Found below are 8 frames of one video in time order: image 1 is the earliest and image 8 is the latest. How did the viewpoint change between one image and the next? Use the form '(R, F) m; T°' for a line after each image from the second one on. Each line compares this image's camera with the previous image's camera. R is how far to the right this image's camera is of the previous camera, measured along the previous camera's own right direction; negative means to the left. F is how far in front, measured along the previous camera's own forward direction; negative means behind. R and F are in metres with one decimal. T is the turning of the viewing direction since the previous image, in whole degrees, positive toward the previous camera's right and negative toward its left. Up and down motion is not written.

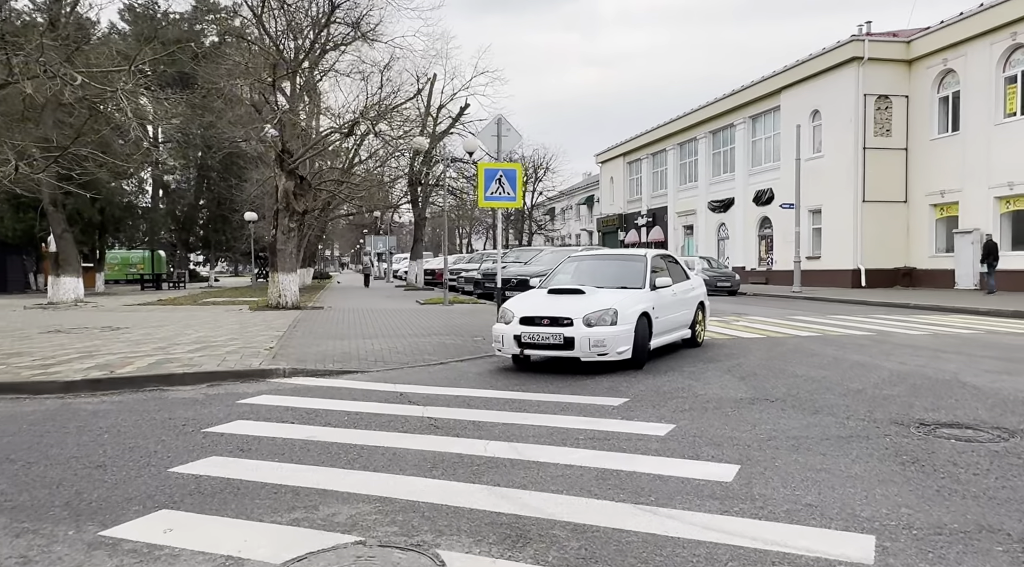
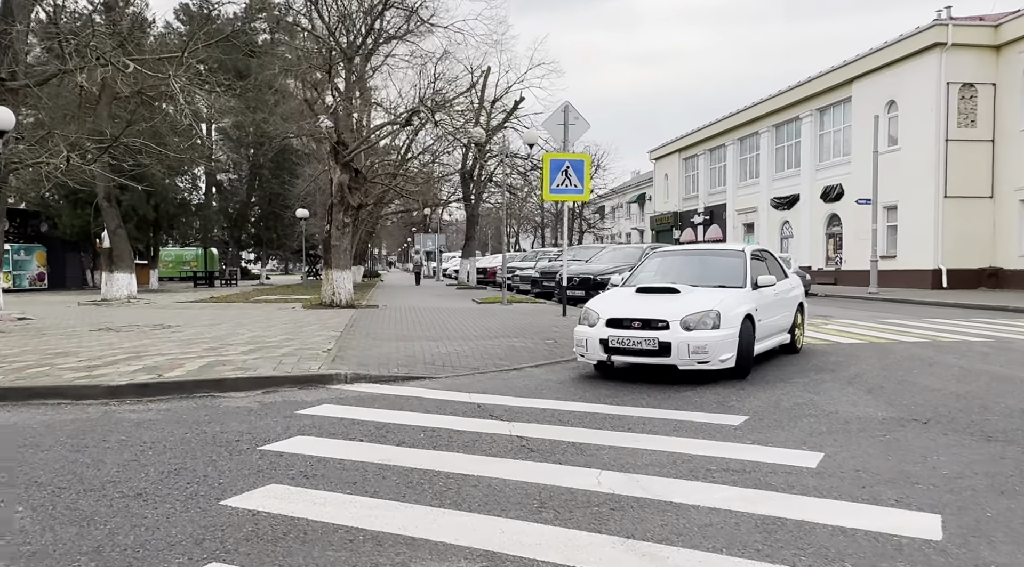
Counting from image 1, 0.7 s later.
(-0.5, +1.0) m; -3°
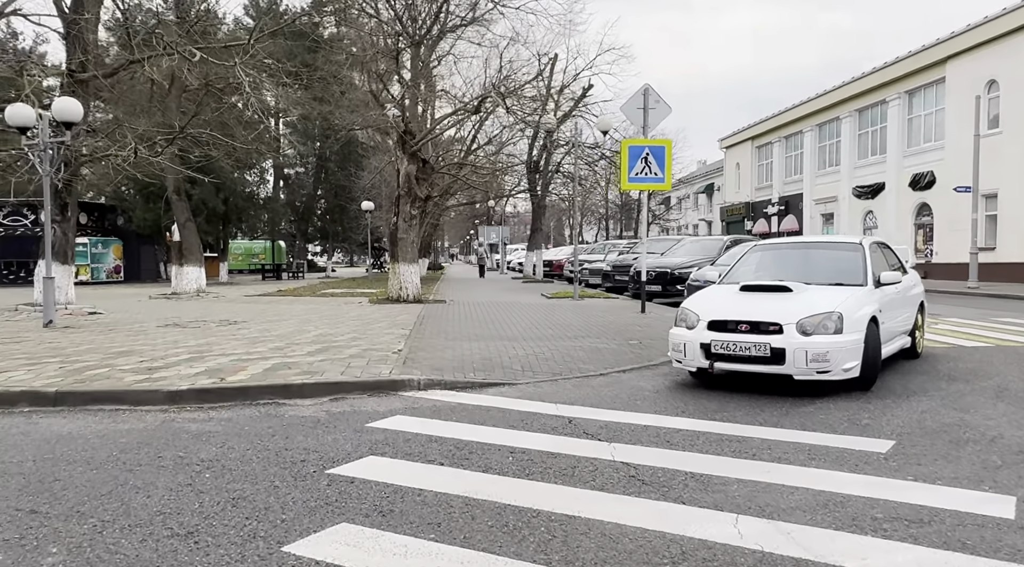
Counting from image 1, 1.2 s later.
(-0.3, +0.8) m; -5°
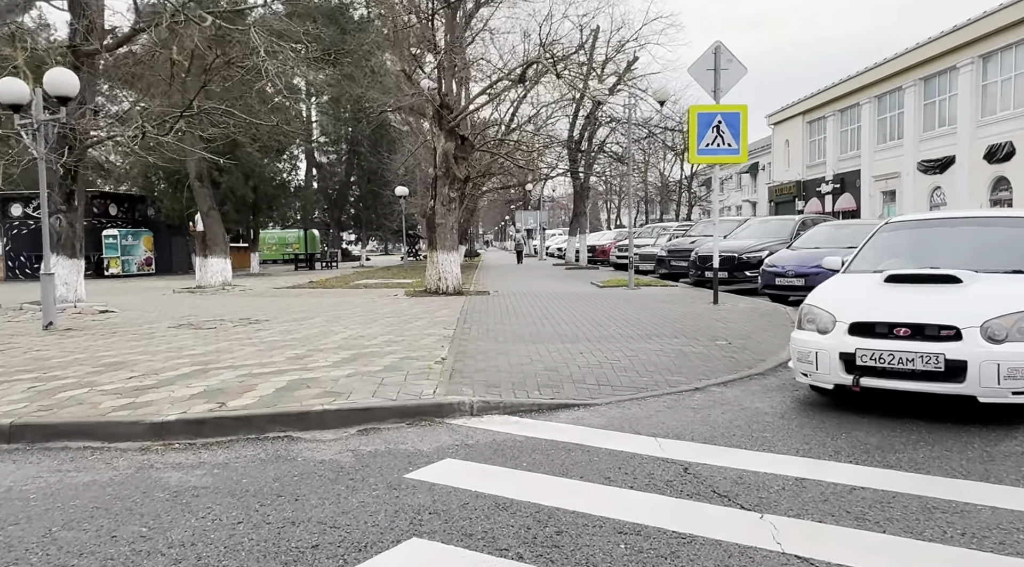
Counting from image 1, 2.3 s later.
(-0.3, +1.7) m; -3°
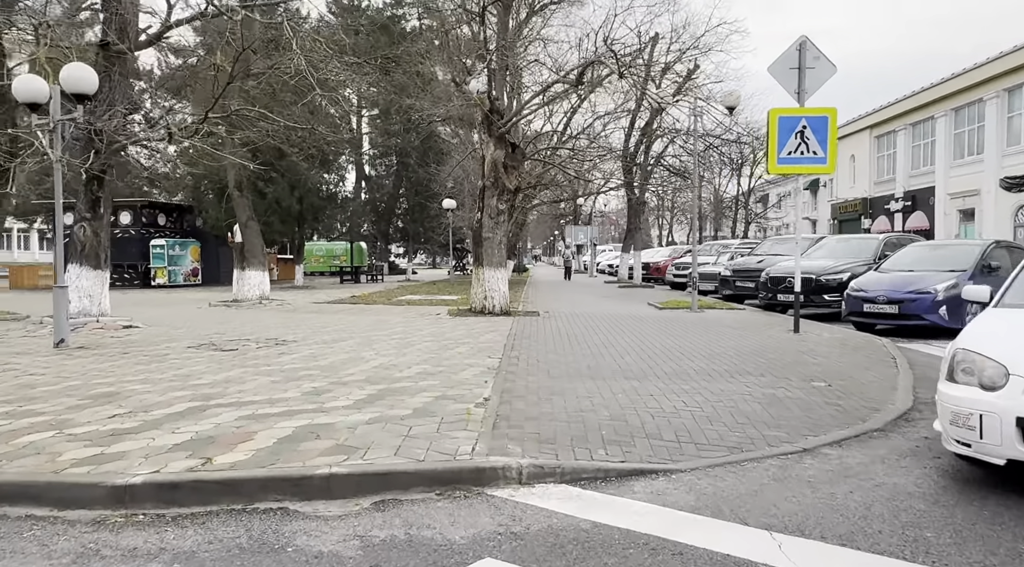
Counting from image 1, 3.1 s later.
(-0.1, +1.3) m; -4°
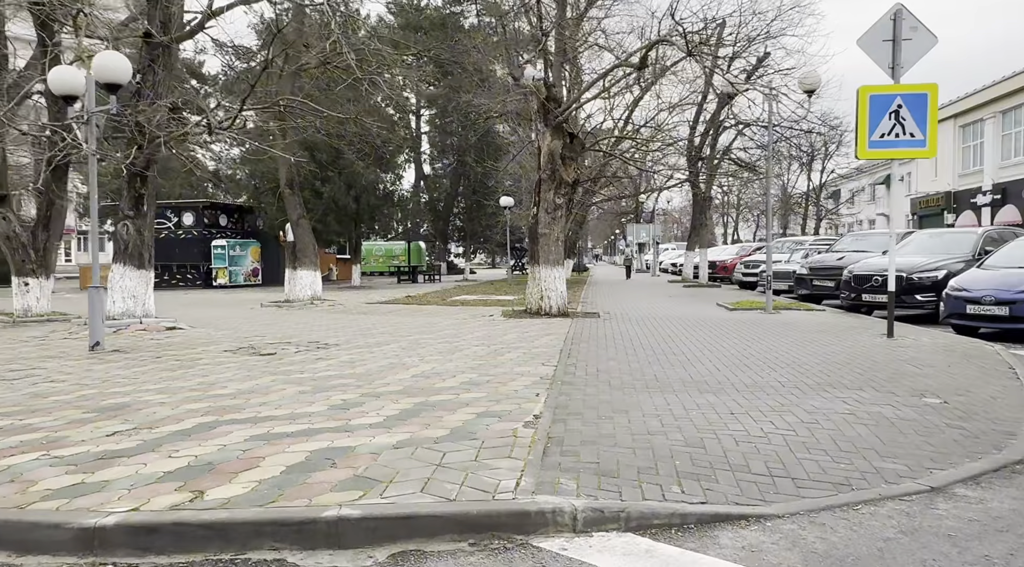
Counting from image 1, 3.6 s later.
(0.0, +0.9) m; -4°
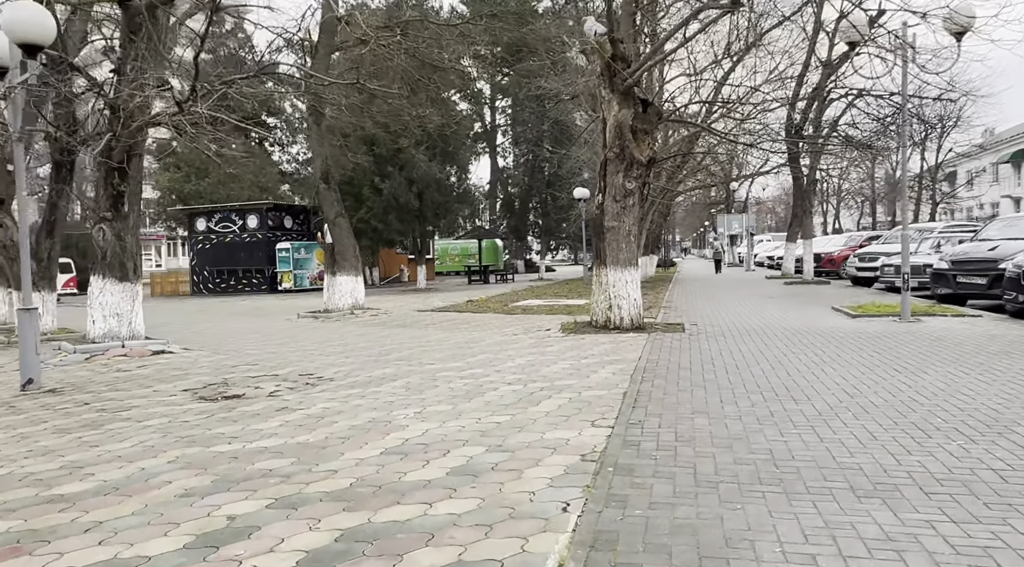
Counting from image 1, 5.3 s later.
(+0.4, +2.8) m; -6°
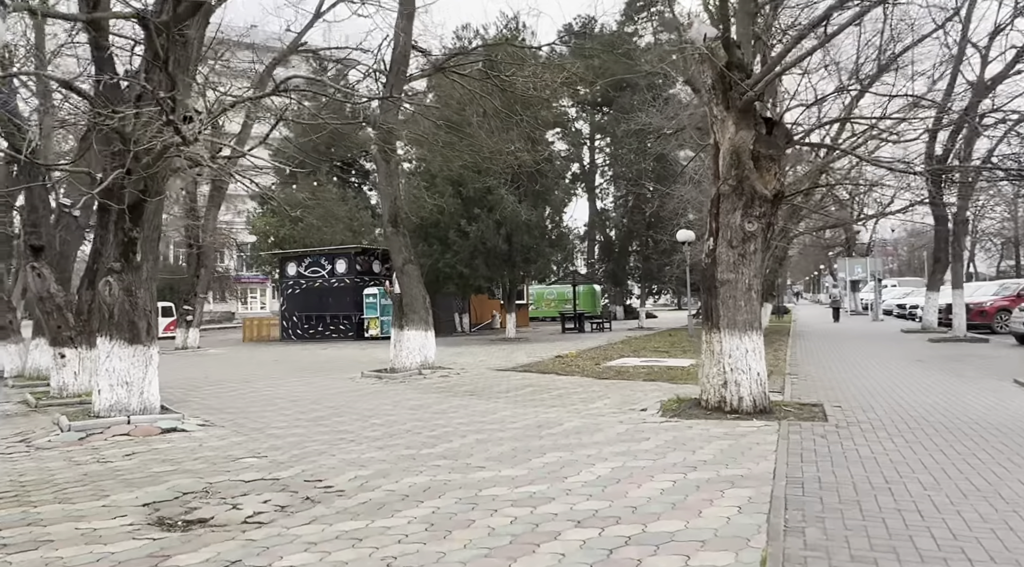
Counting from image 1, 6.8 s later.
(+0.2, +2.3) m; -7°
